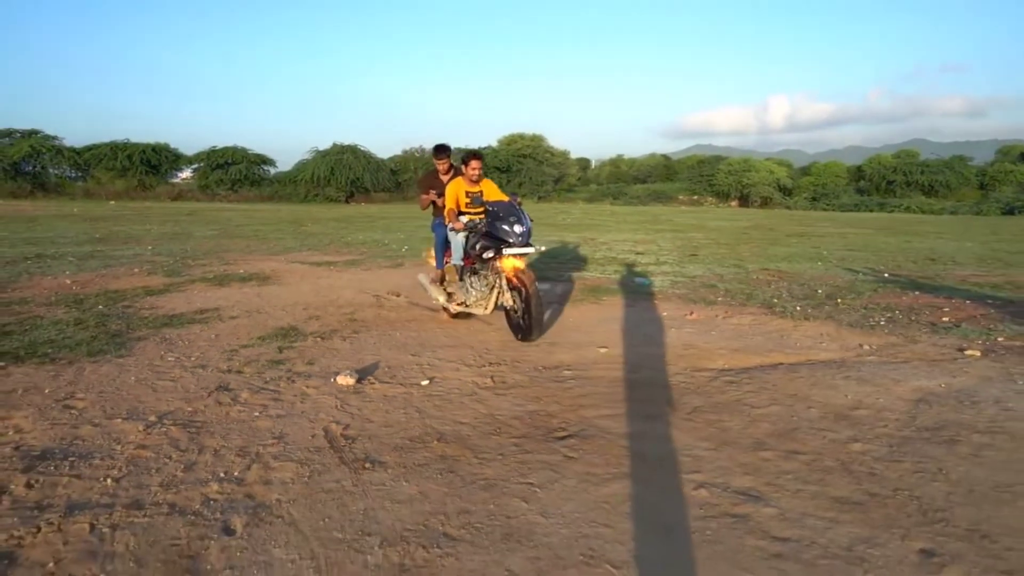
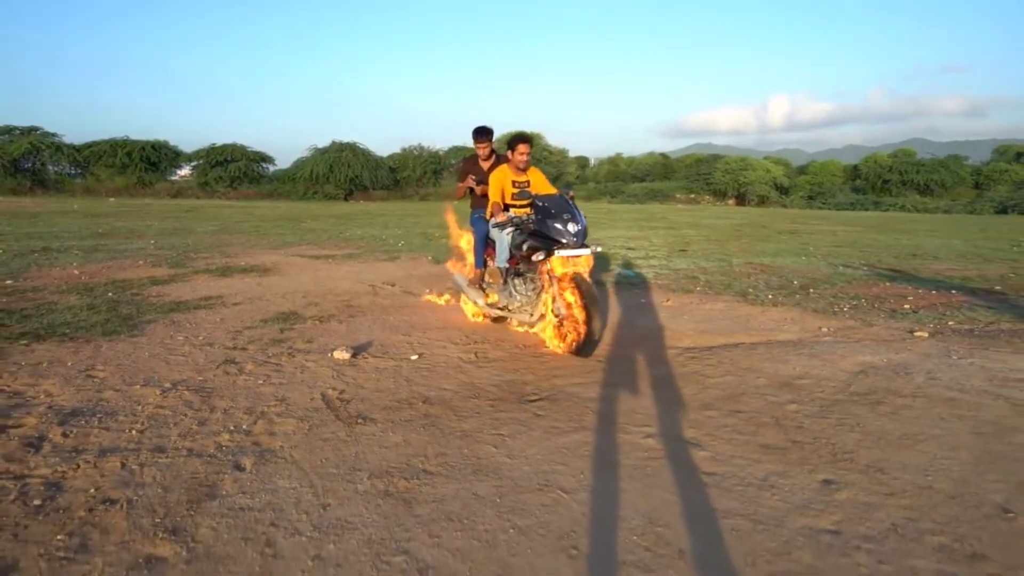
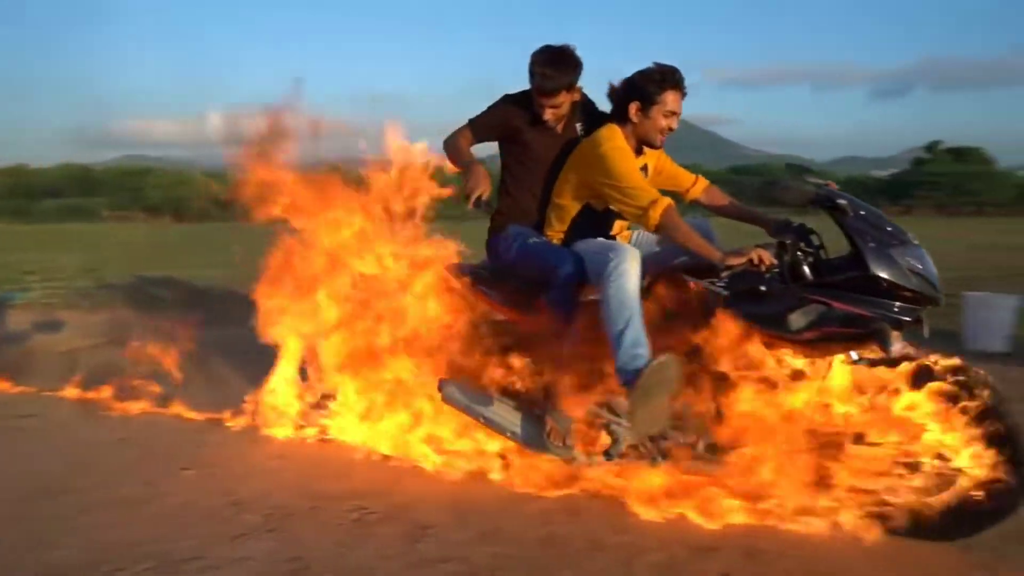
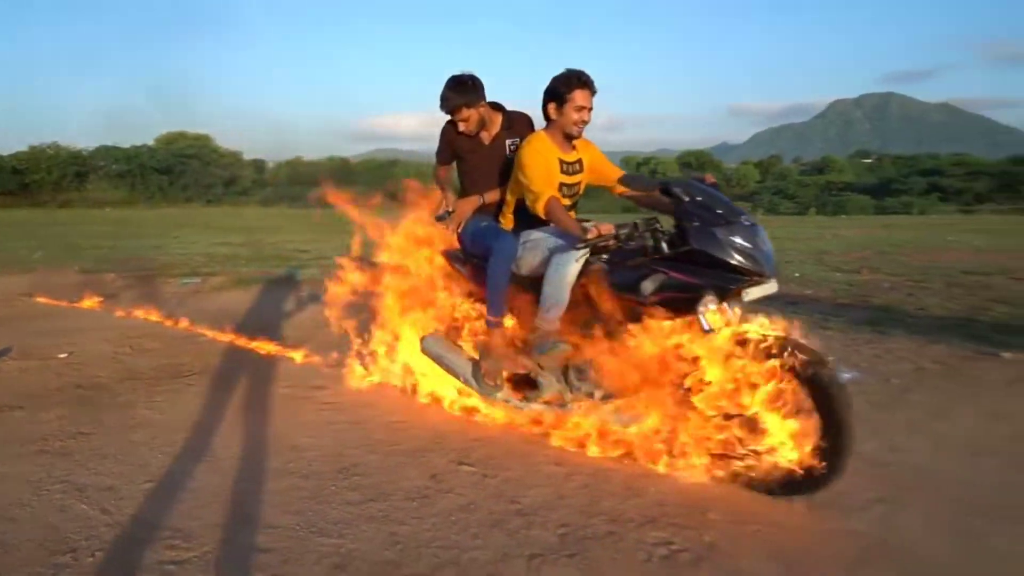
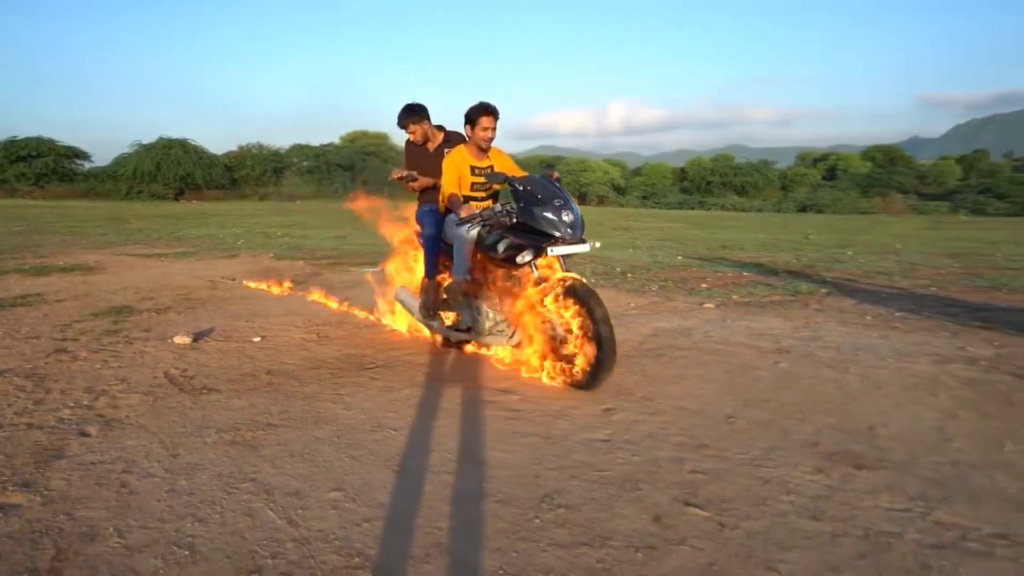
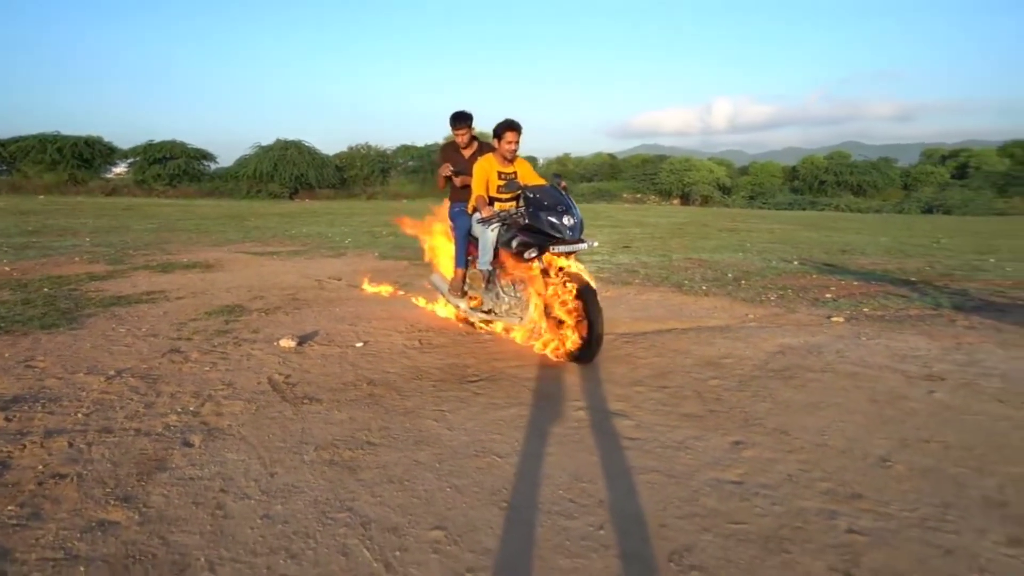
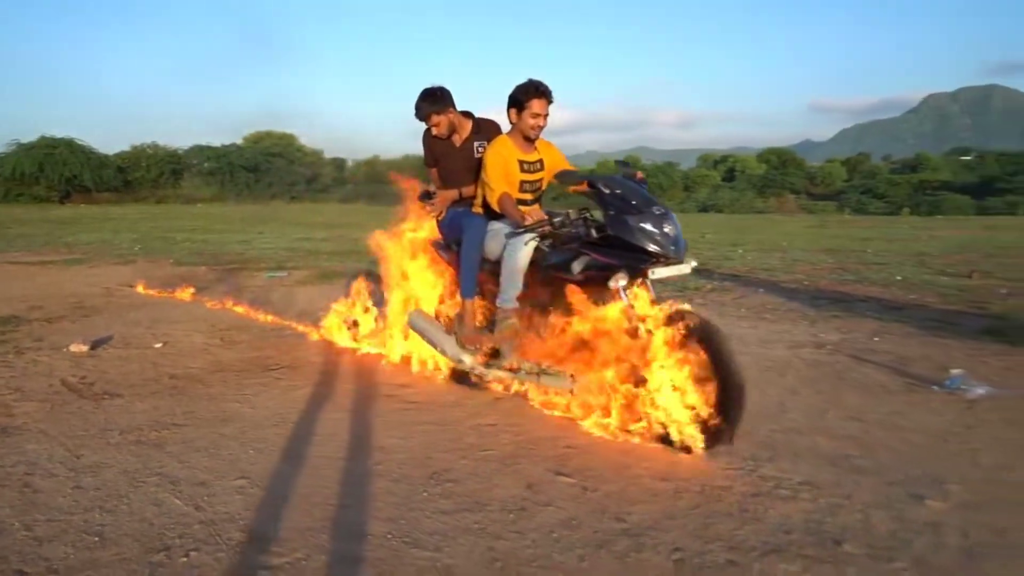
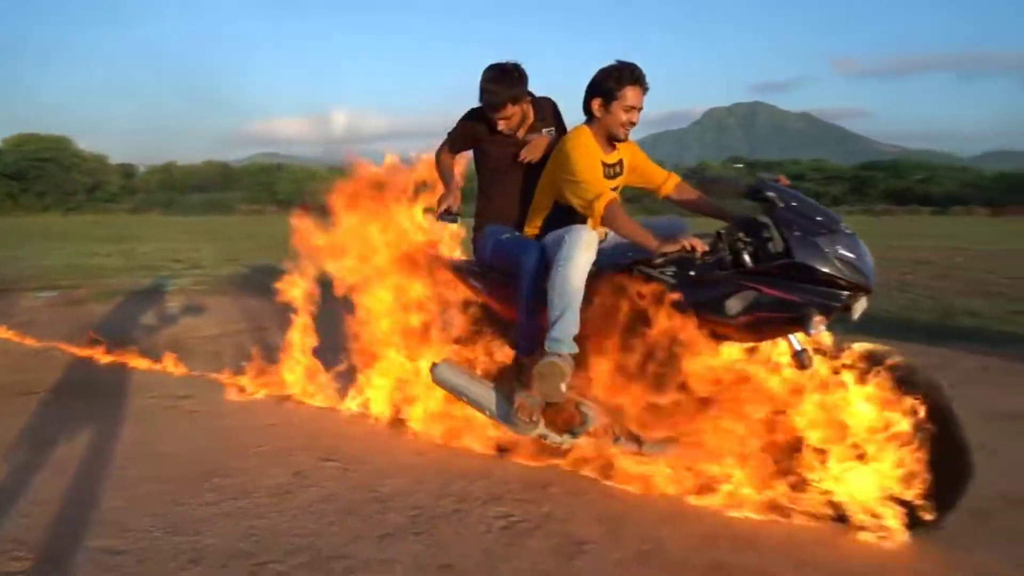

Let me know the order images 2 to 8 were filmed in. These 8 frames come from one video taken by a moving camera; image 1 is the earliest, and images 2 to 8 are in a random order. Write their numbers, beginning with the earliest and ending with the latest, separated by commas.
2, 6, 5, 7, 4, 8, 3
